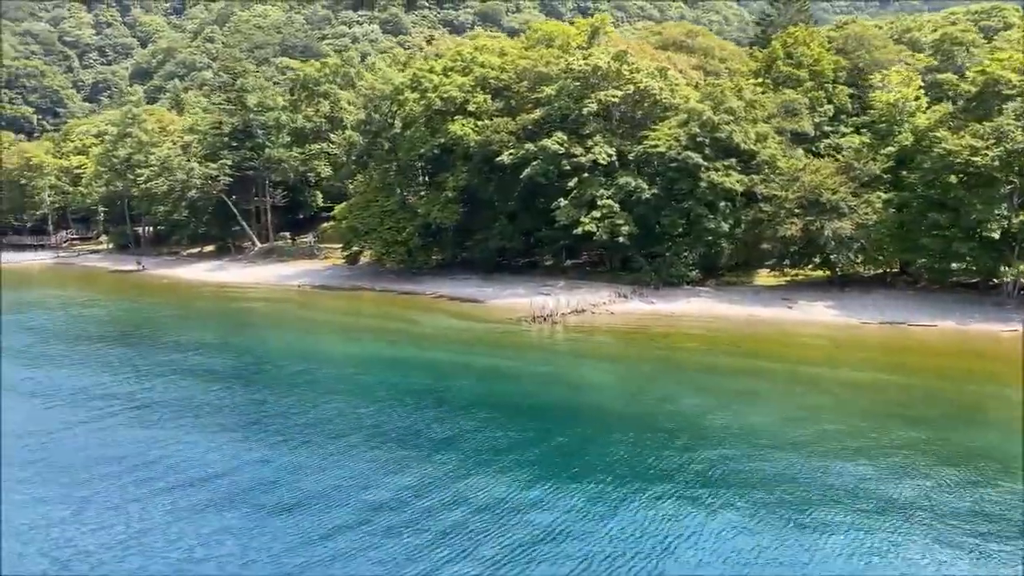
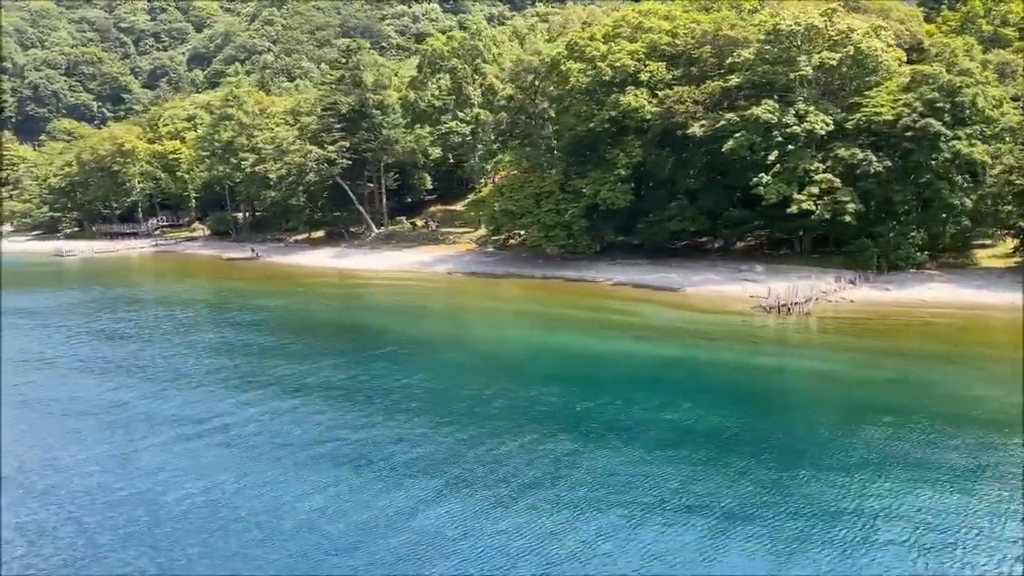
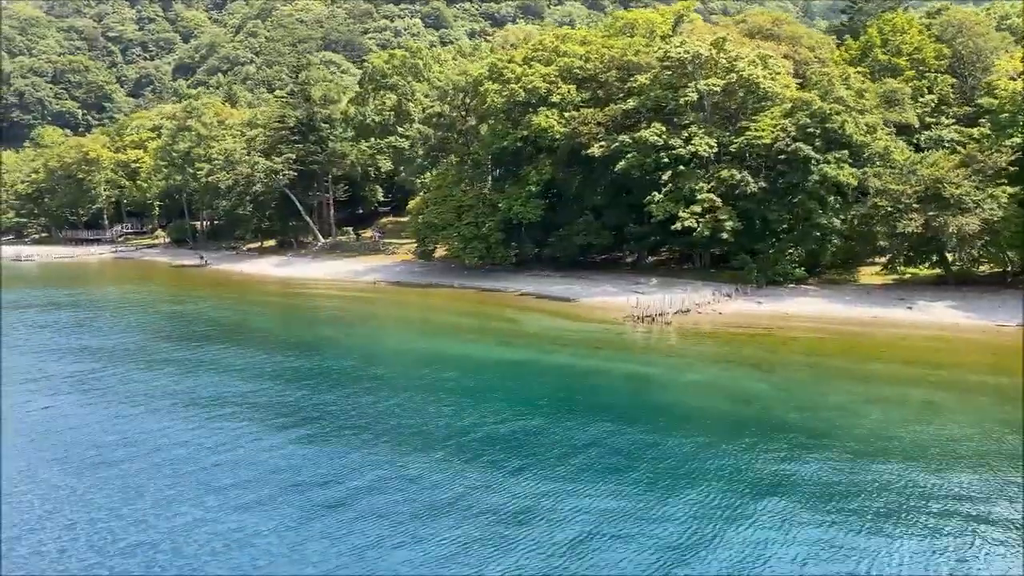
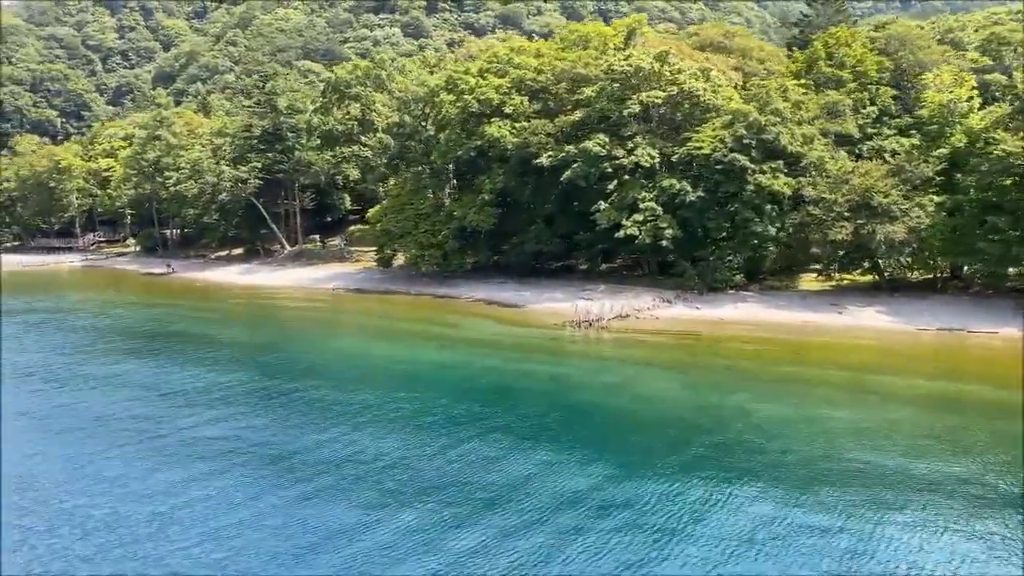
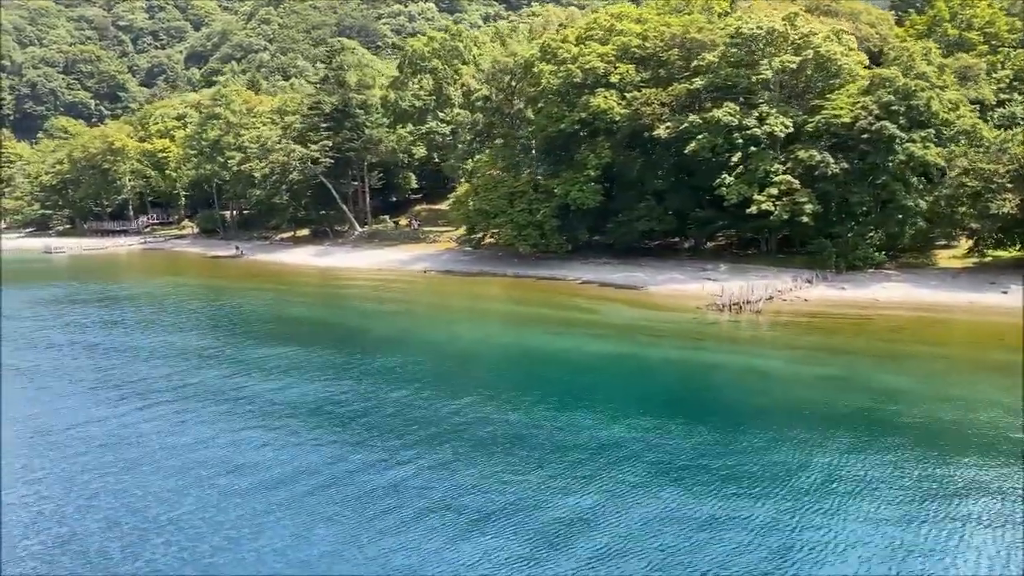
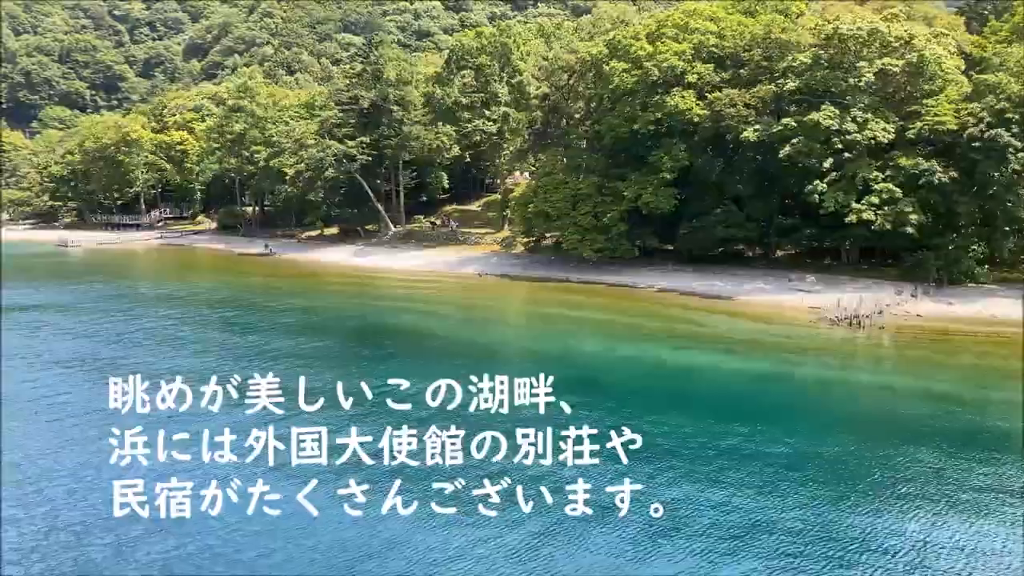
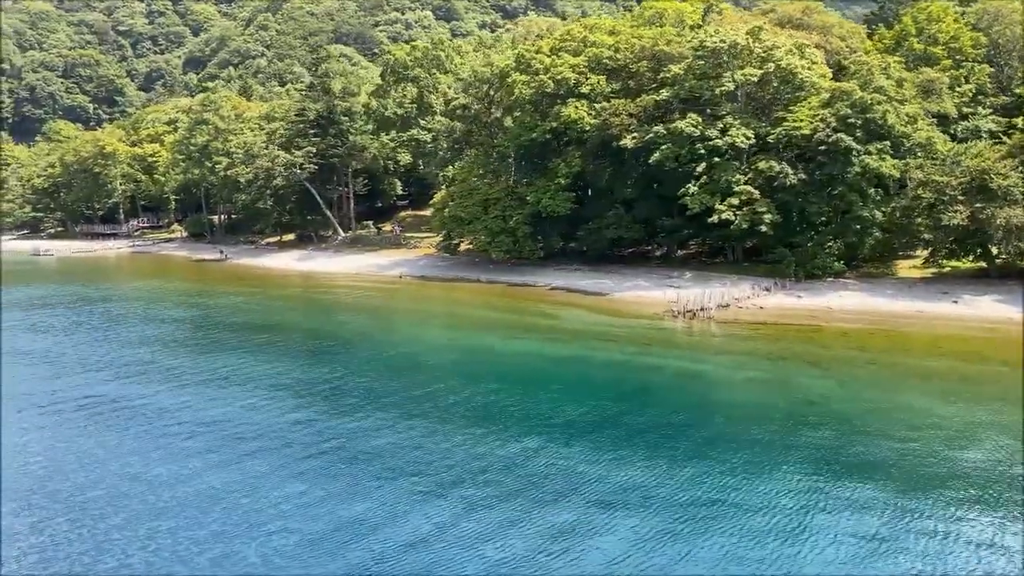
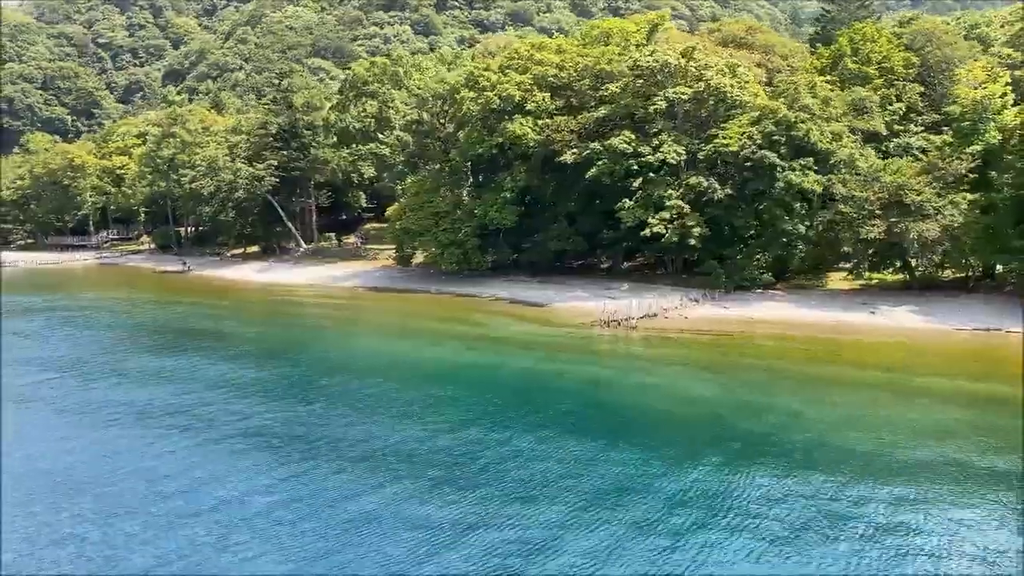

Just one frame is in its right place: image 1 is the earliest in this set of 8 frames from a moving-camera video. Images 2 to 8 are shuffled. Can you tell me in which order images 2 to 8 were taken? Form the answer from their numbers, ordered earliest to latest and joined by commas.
4, 8, 3, 7, 5, 2, 6
